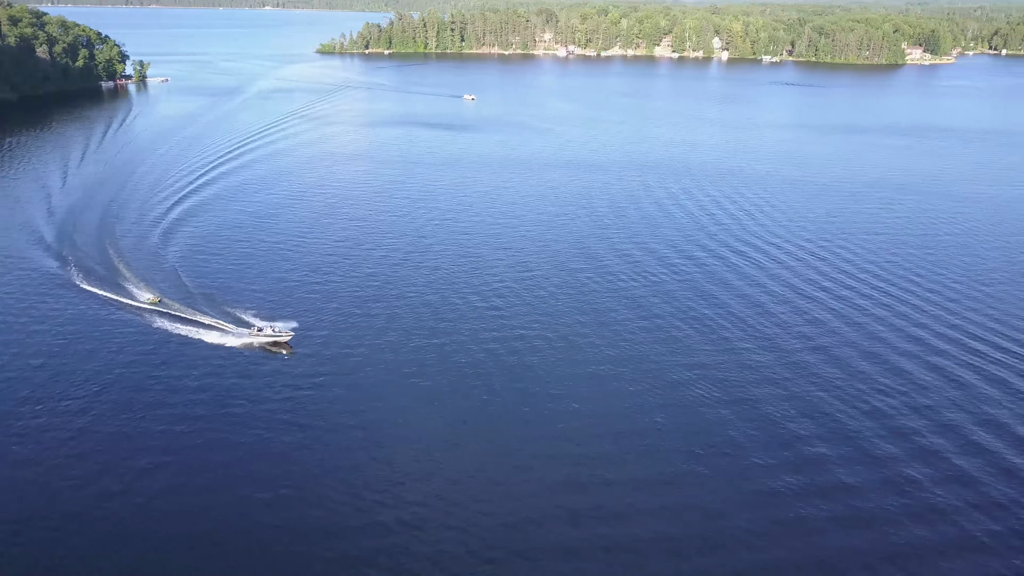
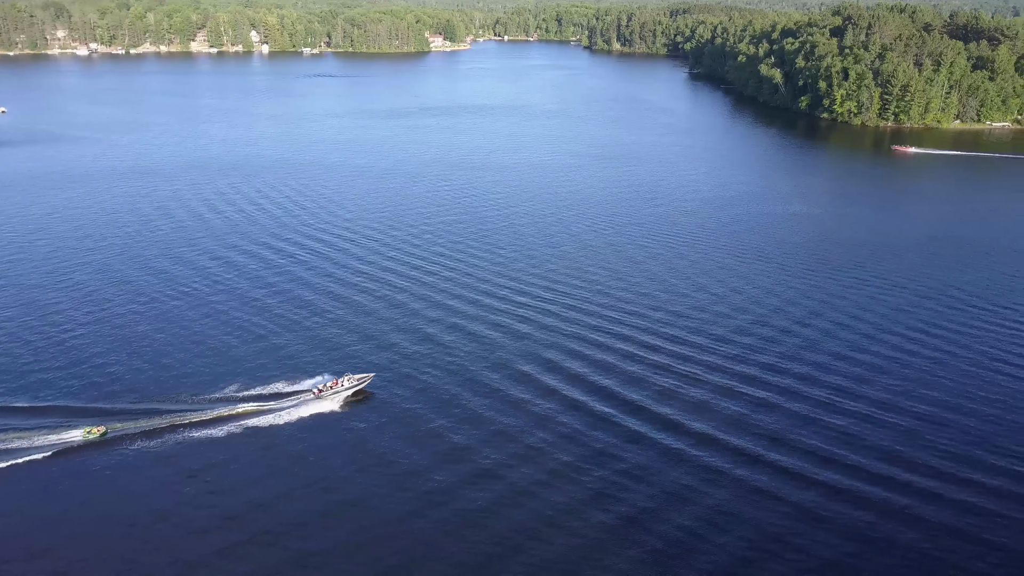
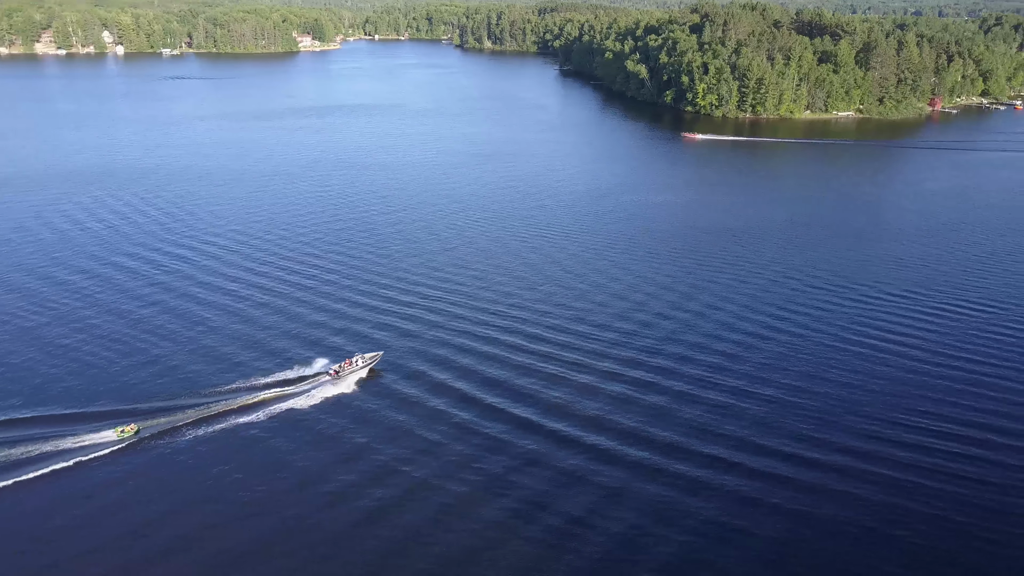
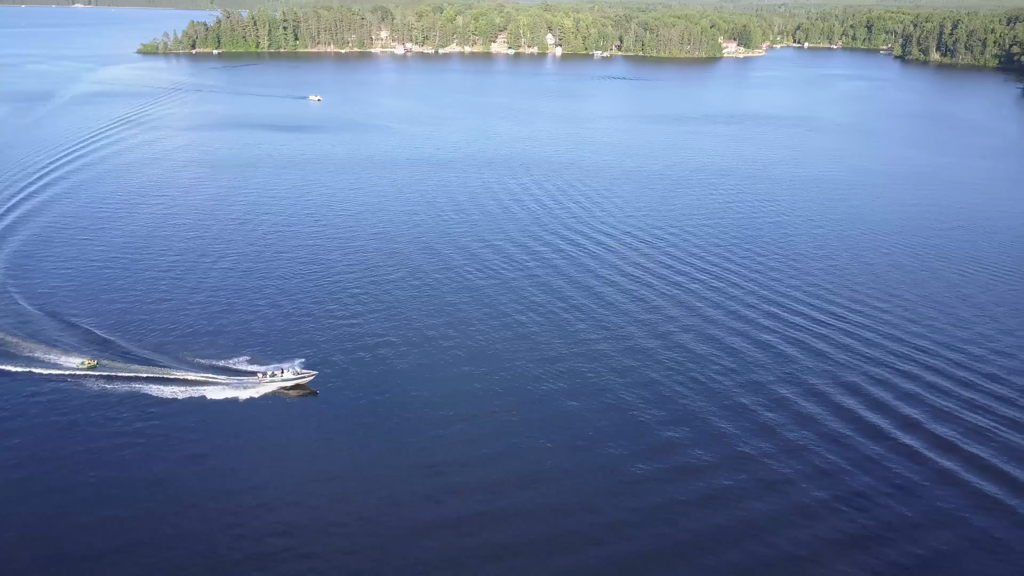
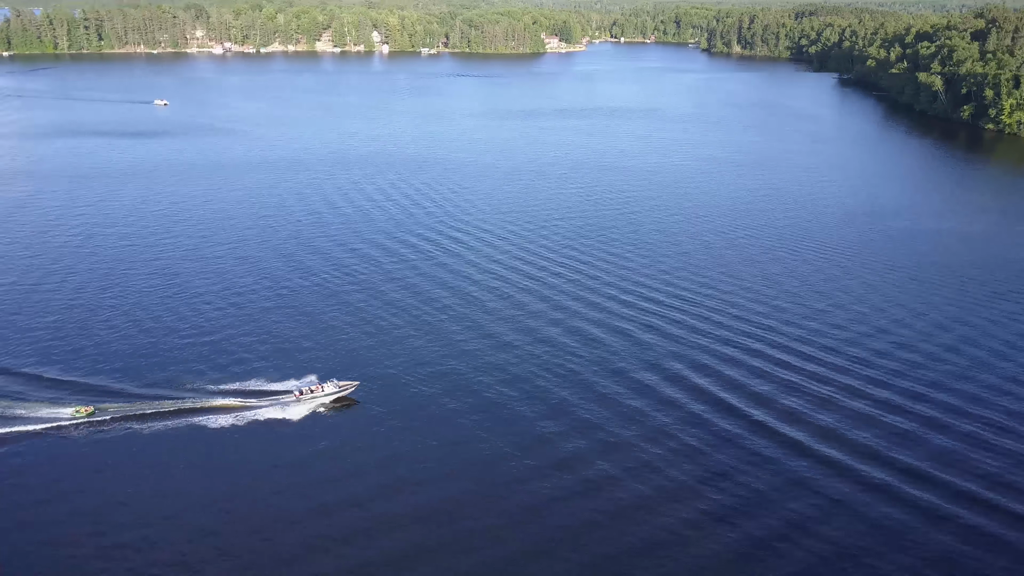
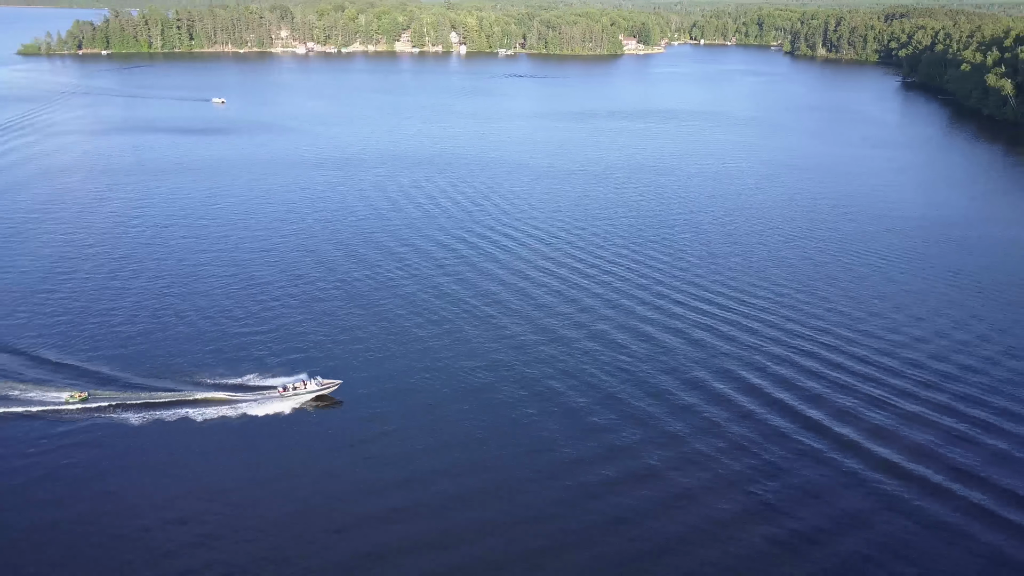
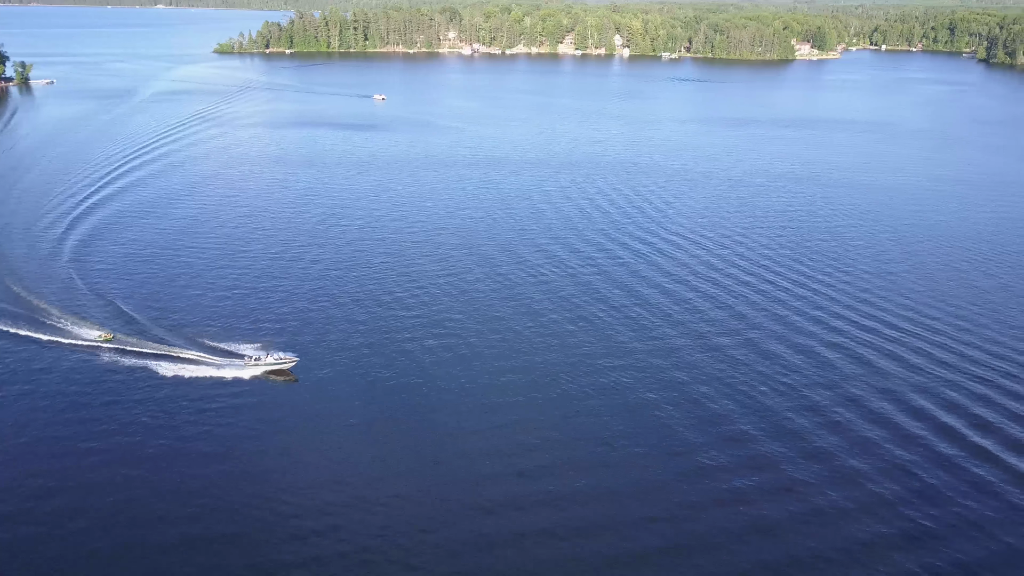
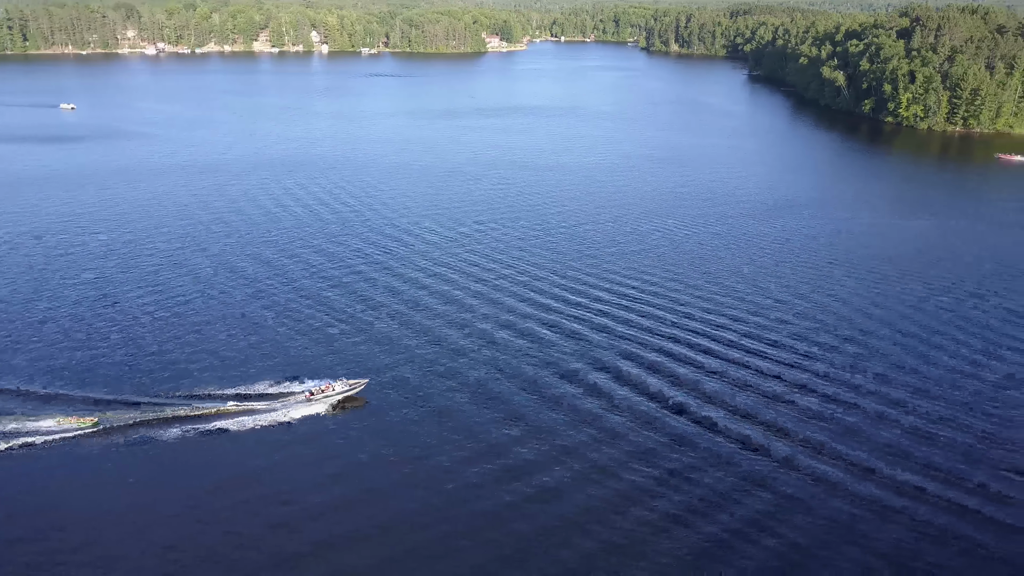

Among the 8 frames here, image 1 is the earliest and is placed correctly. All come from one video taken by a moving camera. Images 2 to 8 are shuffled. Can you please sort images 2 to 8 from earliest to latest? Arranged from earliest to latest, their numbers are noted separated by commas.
7, 4, 6, 5, 8, 2, 3
